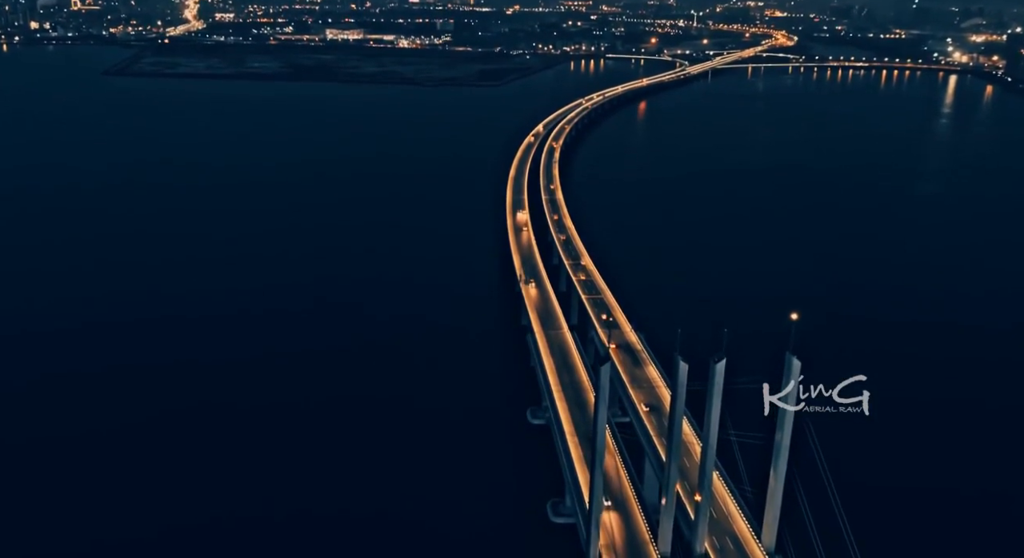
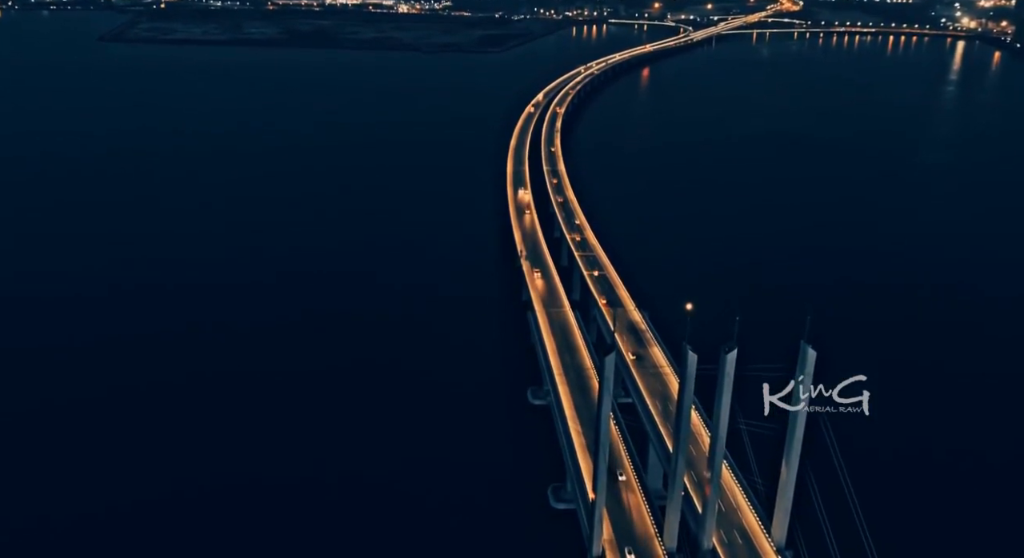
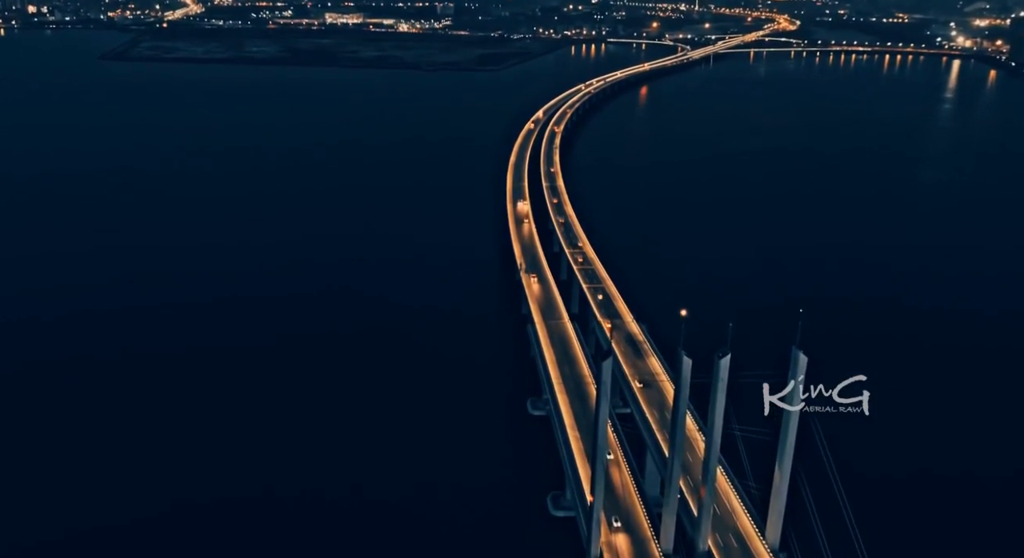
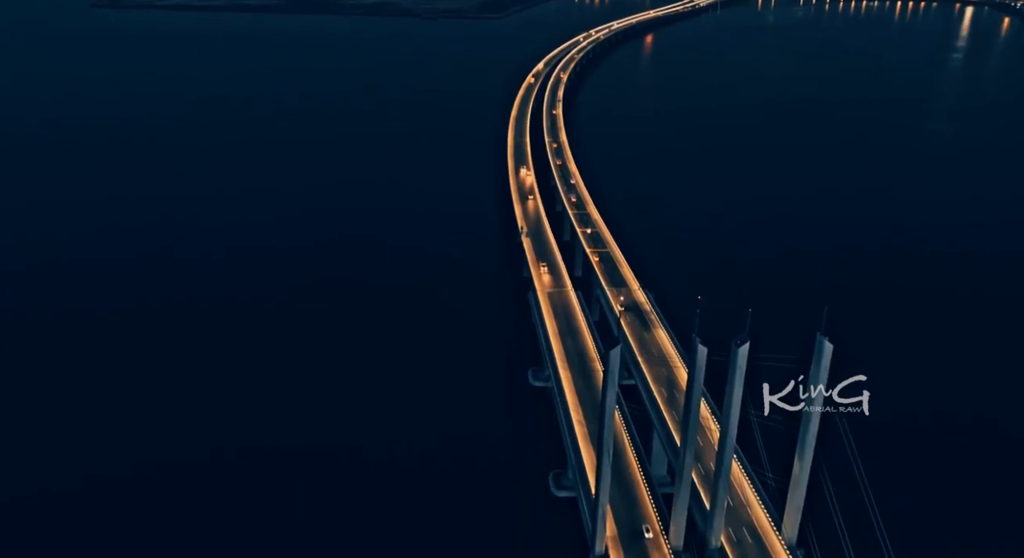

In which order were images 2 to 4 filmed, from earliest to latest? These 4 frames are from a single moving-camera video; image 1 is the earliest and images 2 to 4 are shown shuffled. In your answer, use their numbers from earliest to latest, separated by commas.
3, 2, 4
